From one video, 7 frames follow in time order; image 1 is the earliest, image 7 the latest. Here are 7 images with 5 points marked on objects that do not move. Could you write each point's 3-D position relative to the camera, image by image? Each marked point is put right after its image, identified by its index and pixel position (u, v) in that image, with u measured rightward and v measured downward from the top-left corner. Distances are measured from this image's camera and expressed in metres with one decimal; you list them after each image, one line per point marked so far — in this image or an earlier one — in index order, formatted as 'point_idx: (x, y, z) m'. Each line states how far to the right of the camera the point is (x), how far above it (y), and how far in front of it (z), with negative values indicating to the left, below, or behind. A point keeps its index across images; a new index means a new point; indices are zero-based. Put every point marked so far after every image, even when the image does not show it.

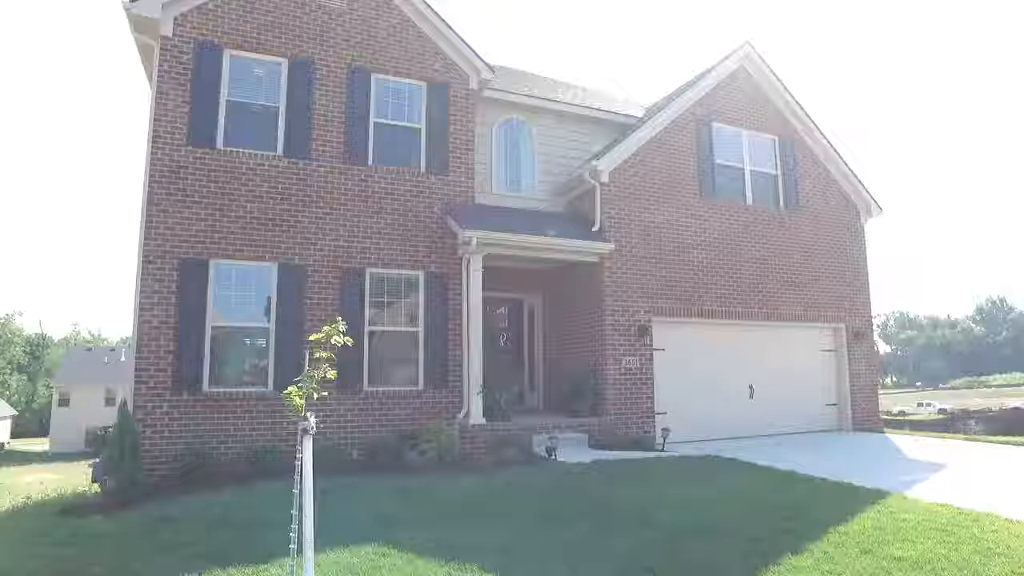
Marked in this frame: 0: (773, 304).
0: (+4.9, -0.3, +13.7) m
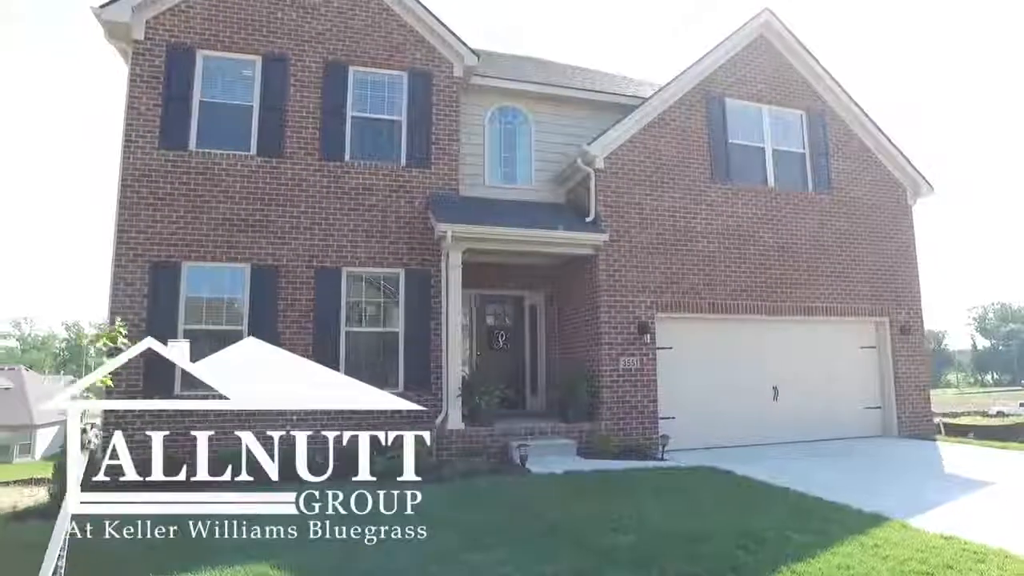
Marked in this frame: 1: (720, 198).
0: (+4.9, -0.2, +12.4) m
1: (+3.5, +1.5, +12.1) m
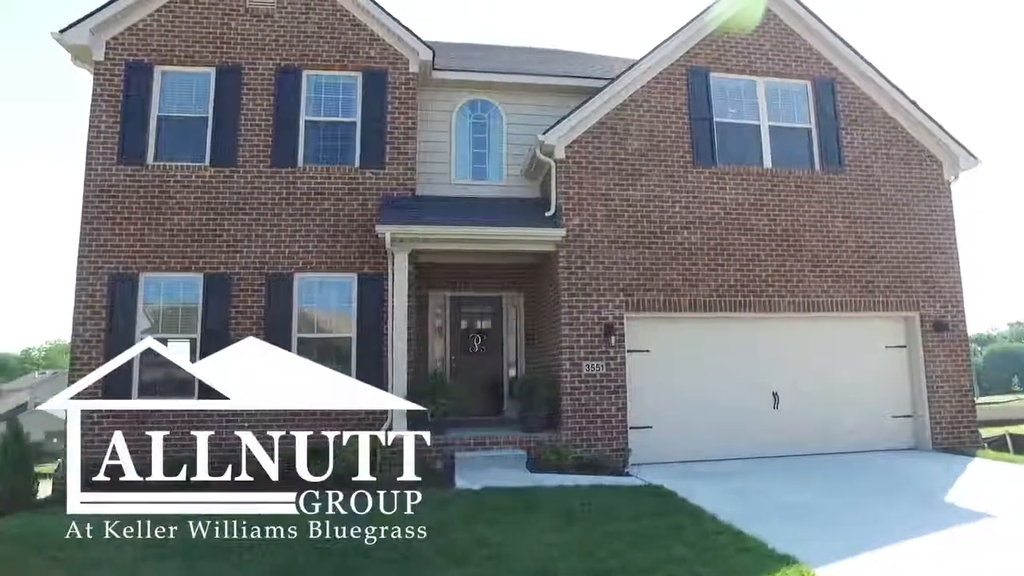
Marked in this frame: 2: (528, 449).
0: (+4.4, -0.1, +11.0) m
1: (+3.0, +1.6, +11.0) m
2: (+0.3, -2.2, +9.9) m
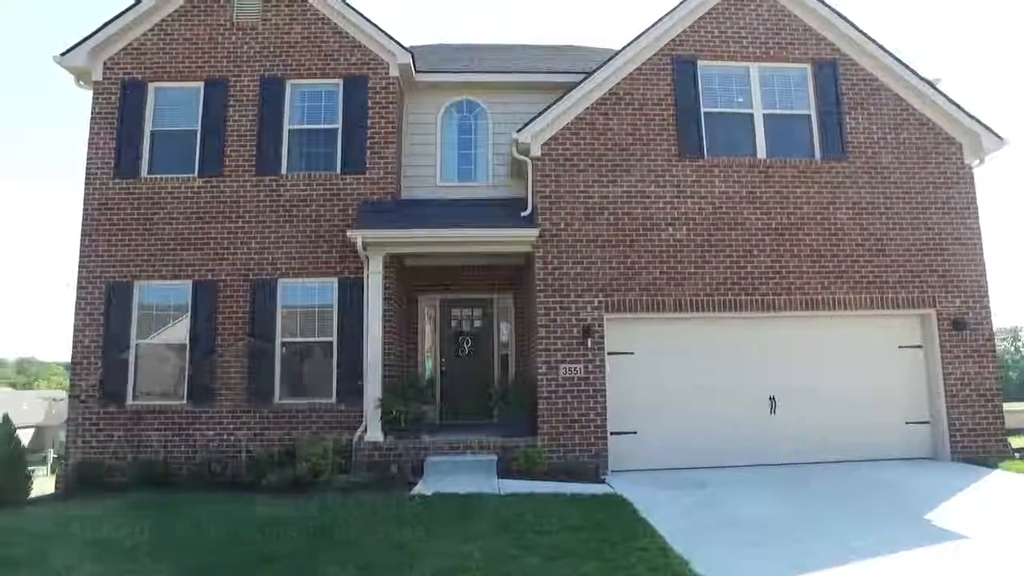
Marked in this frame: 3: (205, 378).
0: (+4.1, 0.0, +10.3) m
1: (+2.6, +1.6, +10.4) m
2: (-0.1, -2.3, +9.7) m
3: (-4.6, -1.3, +10.6) m
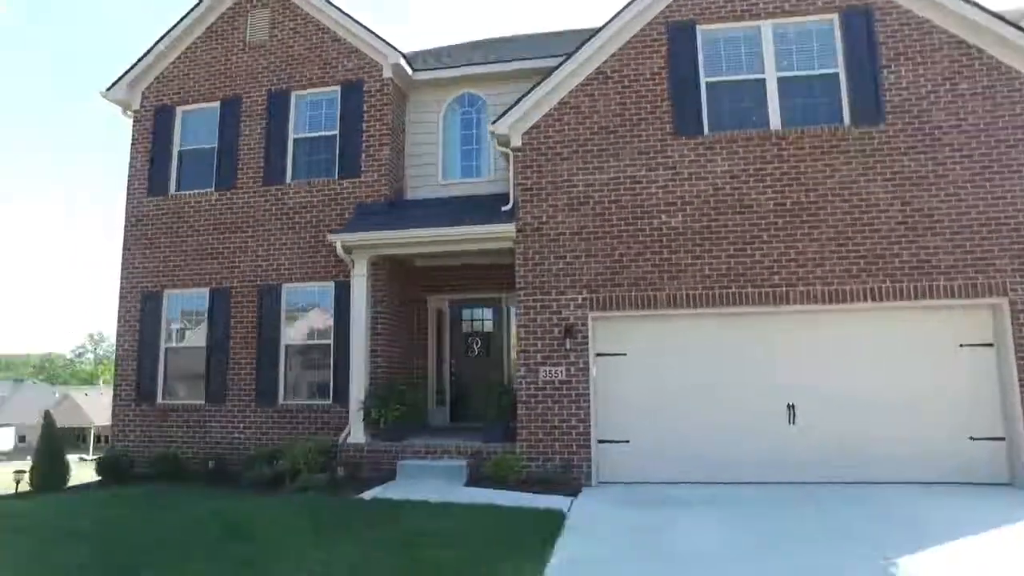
0: (+3.7, +0.1, +8.8) m
1: (+2.3, +1.7, +9.3) m
2: (-0.4, -2.3, +9.2) m
3: (-4.5, -1.4, +11.1) m
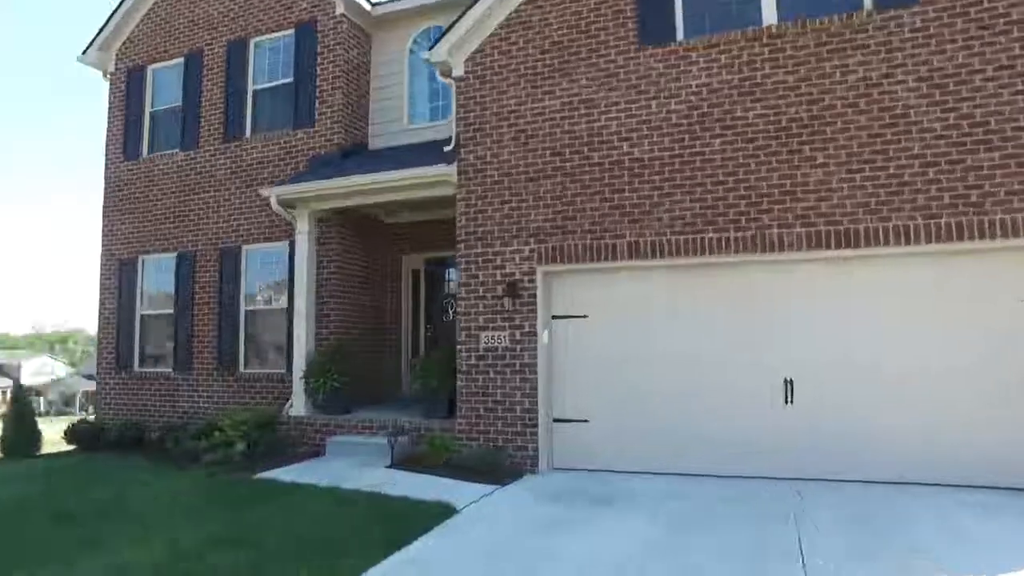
0: (+2.9, +0.7, +6.7) m
1: (+1.5, +2.3, +7.4) m
2: (-1.1, -1.7, +7.9) m
3: (-4.8, -0.9, +10.5) m
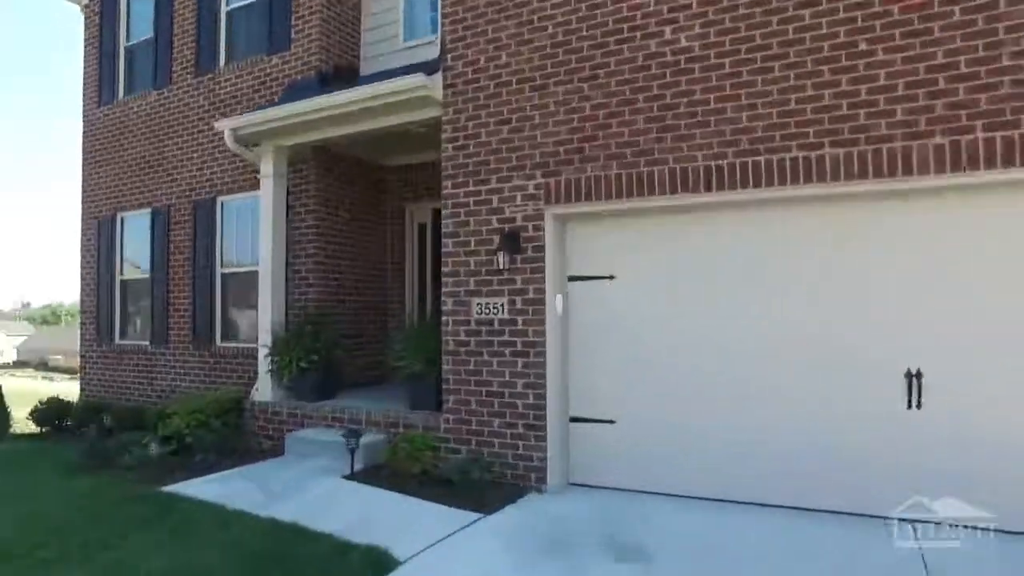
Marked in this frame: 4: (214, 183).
0: (+2.8, +1.0, +4.3) m
1: (+1.5, +2.6, +5.1) m
2: (-1.0, -1.3, +6.1) m
3: (-4.4, -0.4, +9.1) m
4: (-3.6, +1.2, +8.6) m
